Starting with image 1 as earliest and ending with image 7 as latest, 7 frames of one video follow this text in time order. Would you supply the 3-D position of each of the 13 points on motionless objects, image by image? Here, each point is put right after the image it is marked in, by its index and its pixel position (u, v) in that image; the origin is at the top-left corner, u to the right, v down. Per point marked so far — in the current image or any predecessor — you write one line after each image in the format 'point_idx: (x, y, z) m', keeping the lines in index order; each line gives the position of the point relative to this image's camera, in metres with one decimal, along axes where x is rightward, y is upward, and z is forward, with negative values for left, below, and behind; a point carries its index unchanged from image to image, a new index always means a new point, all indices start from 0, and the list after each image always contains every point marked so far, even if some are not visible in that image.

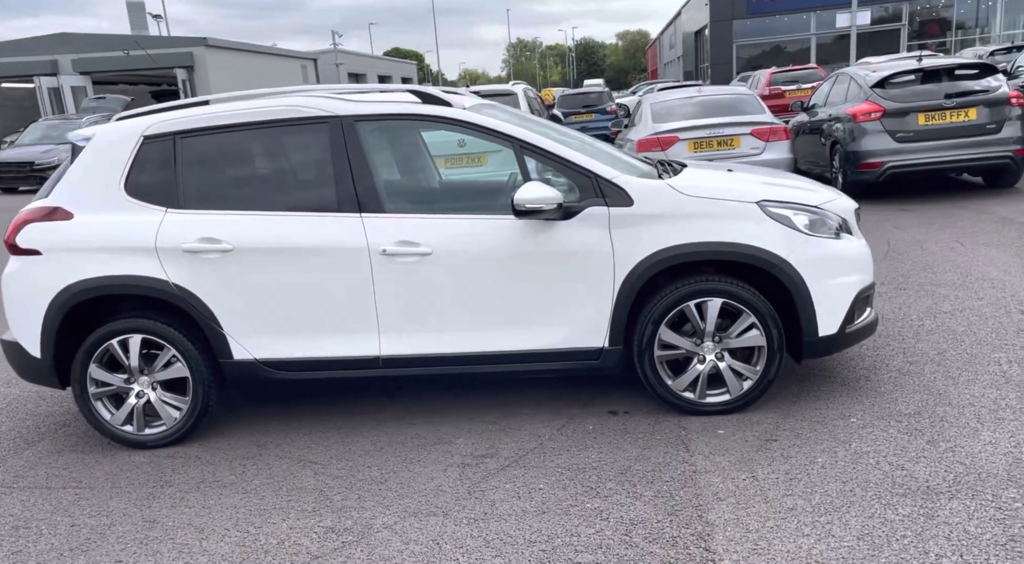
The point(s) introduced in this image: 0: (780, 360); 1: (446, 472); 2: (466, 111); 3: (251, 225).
0: (+1.3, -0.4, +4.0) m
1: (-0.3, -0.8, +3.7) m
2: (-0.2, +0.9, +4.2) m
3: (-1.3, +0.3, +4.1) m
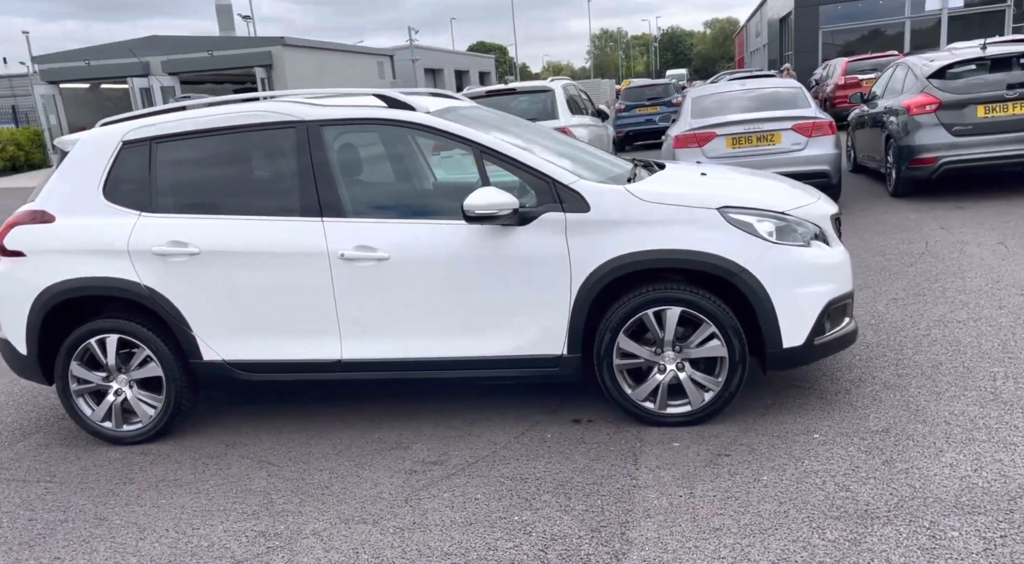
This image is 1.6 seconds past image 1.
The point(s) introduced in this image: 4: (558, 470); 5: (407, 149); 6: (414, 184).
0: (+1.1, -0.4, +3.8) m
1: (-0.5, -0.9, +3.7) m
2: (-0.4, +0.8, +4.2) m
3: (-1.5, +0.3, +4.2) m
4: (+0.2, -0.8, +3.6) m
5: (-0.5, +0.7, +4.1) m
6: (-0.4, +0.5, +4.1) m
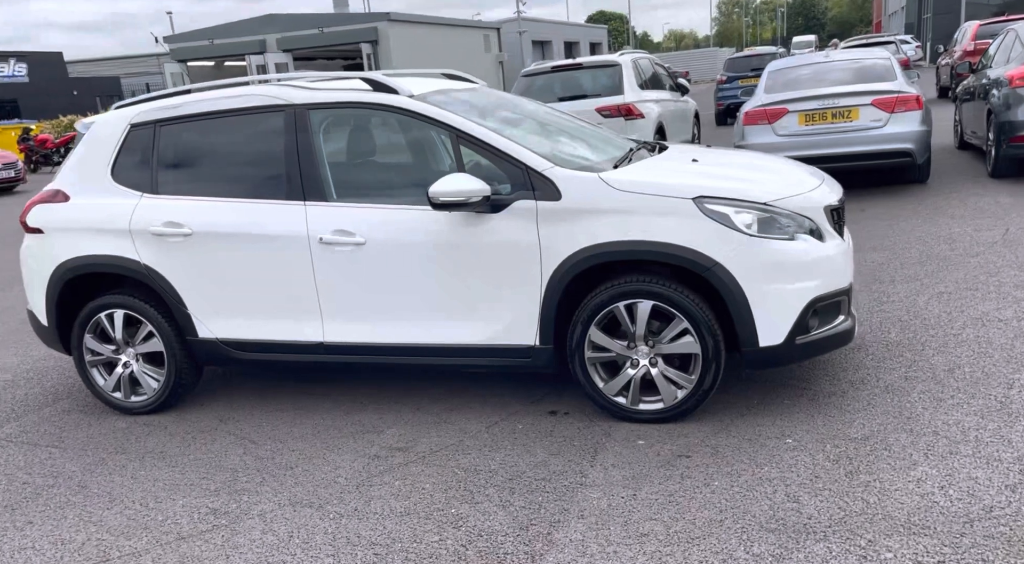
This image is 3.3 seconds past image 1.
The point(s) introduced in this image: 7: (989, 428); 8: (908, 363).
0: (+0.9, -0.4, +3.7) m
1: (-0.7, -0.8, +3.7) m
2: (-0.5, +0.9, +4.1) m
3: (-1.6, +0.4, +4.3) m
4: (0.0, -0.8, +3.5) m
5: (-0.5, +0.7, +4.1) m
6: (-0.5, +0.6, +4.1) m
7: (+1.9, -0.6, +3.3) m
8: (+2.0, -0.4, +4.2) m
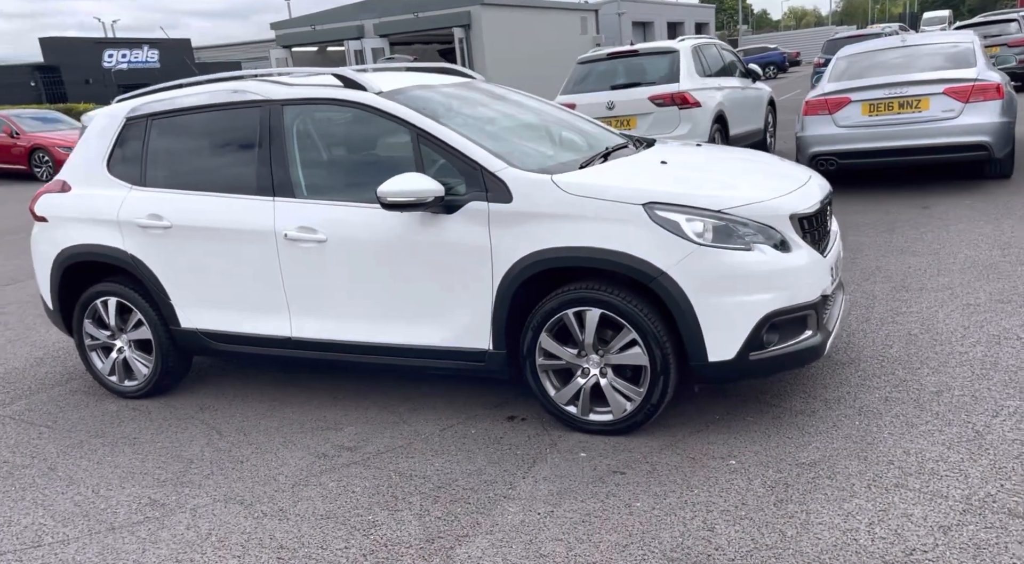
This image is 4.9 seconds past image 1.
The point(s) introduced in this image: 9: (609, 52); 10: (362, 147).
0: (+0.7, -0.4, +3.5) m
1: (-1.0, -0.8, +3.7) m
2: (-0.7, +0.9, +4.1) m
3: (-1.7, +0.4, +4.4) m
4: (-0.3, -0.8, +3.5) m
5: (-0.7, +0.7, +4.1) m
6: (-0.7, +0.6, +4.0) m
7: (+1.6, -0.7, +3.1) m
8: (+1.8, -0.5, +3.9) m
9: (+1.4, +3.2, +11.6) m
10: (-0.7, +0.7, +4.1) m
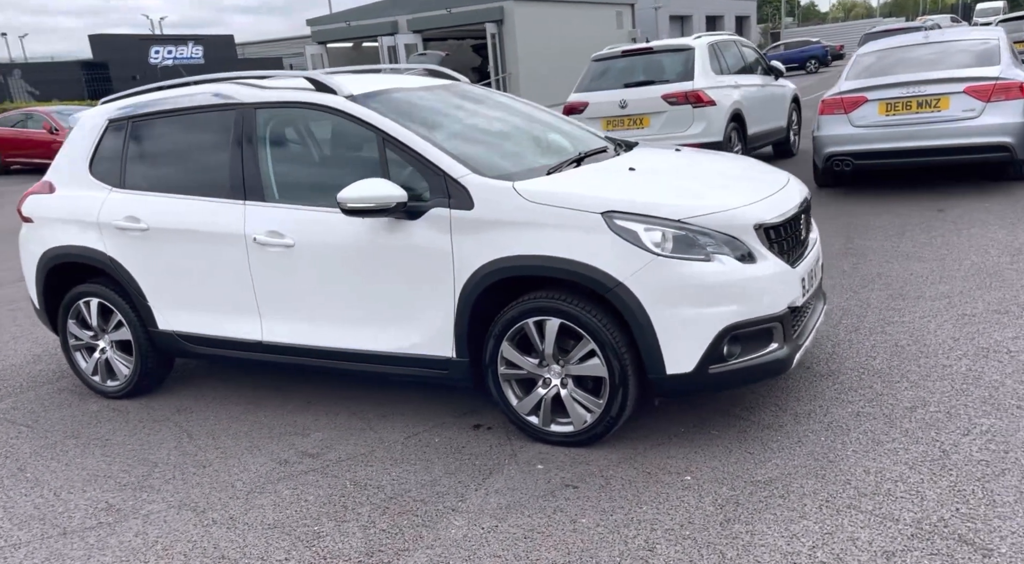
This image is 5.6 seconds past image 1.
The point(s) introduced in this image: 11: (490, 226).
0: (+0.5, -0.5, +3.4) m
1: (-1.1, -0.8, +3.7) m
2: (-0.8, +0.9, +4.0) m
3: (-1.8, +0.4, +4.4) m
4: (-0.4, -0.8, +3.4) m
5: (-0.8, +0.7, +4.0) m
6: (-0.8, +0.5, +4.0) m
7: (+1.4, -0.7, +2.9) m
8: (+1.6, -0.5, +3.8) m
9: (+1.6, +3.2, +11.5) m
10: (-0.9, +0.6, +4.0) m
11: (-0.1, +0.2, +3.5) m
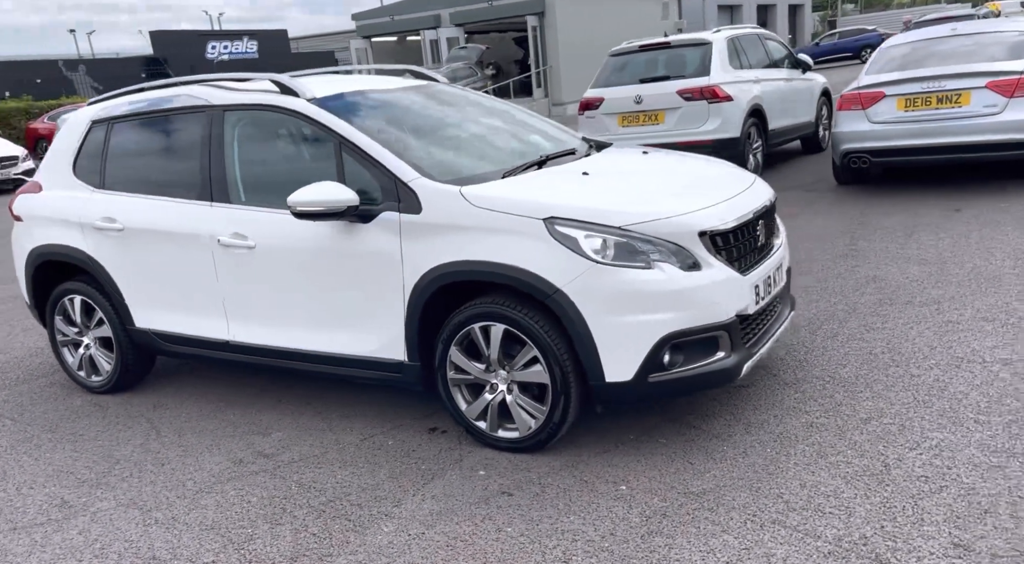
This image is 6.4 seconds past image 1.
0: (+0.2, -0.5, +3.4) m
1: (-1.3, -0.8, +3.8) m
2: (-1.0, +0.9, +4.1) m
3: (-2.0, +0.4, +4.5) m
4: (-0.7, -0.8, +3.5) m
5: (-1.0, +0.7, +4.1) m
6: (-1.0, +0.5, +4.0) m
7: (+1.1, -0.8, +2.9) m
8: (+1.4, -0.5, +3.7) m
9: (+1.8, +3.2, +11.4) m
10: (-1.1, +0.6, +4.1) m
11: (-0.3, +0.2, +3.5) m
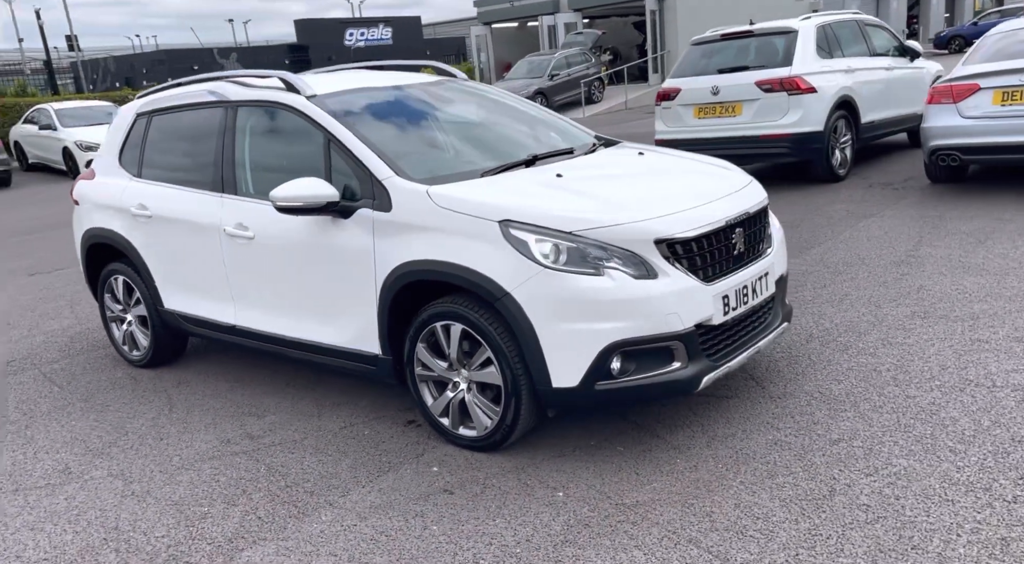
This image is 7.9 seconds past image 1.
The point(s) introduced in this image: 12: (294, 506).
0: (0.0, -0.5, +3.4) m
1: (-1.5, -0.8, +4.0) m
2: (-1.0, +0.9, +4.2) m
3: (-2.0, +0.5, +4.8) m
4: (-0.9, -0.8, +3.6) m
5: (-1.1, +0.8, +4.2) m
6: (-1.1, +0.6, +4.2) m
7: (+0.9, -0.8, +2.8) m
8: (+1.3, -0.6, +3.5) m
9: (+2.8, +3.3, +11.0) m
10: (-1.1, +0.7, +4.2) m
11: (-0.5, +0.2, +3.6) m
12: (-0.9, -0.9, +3.3) m
